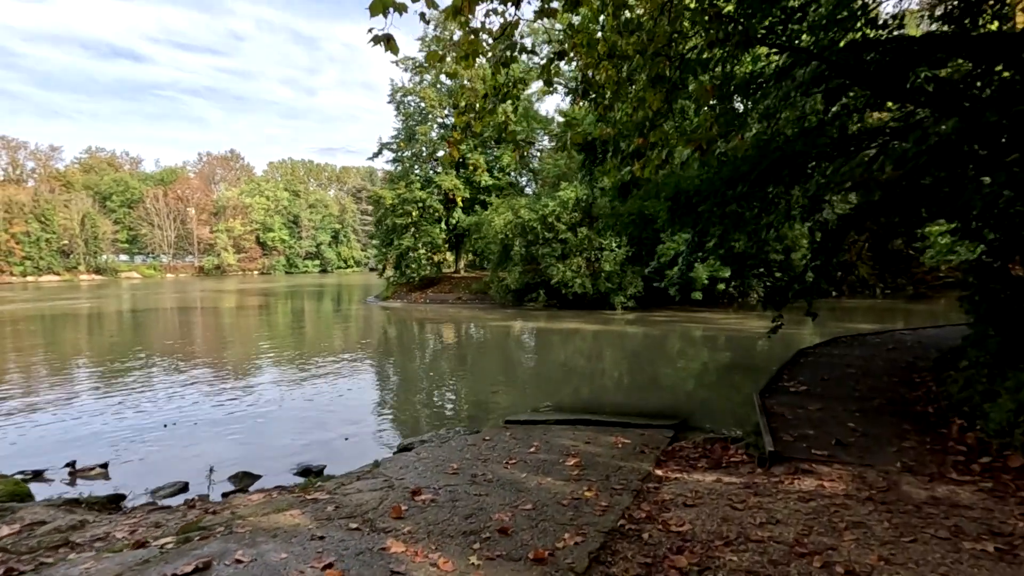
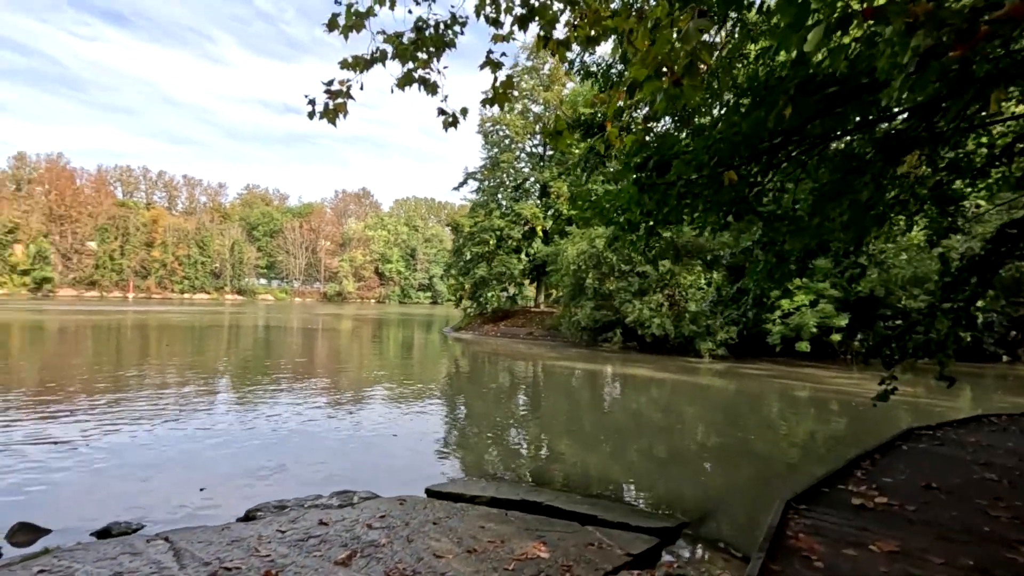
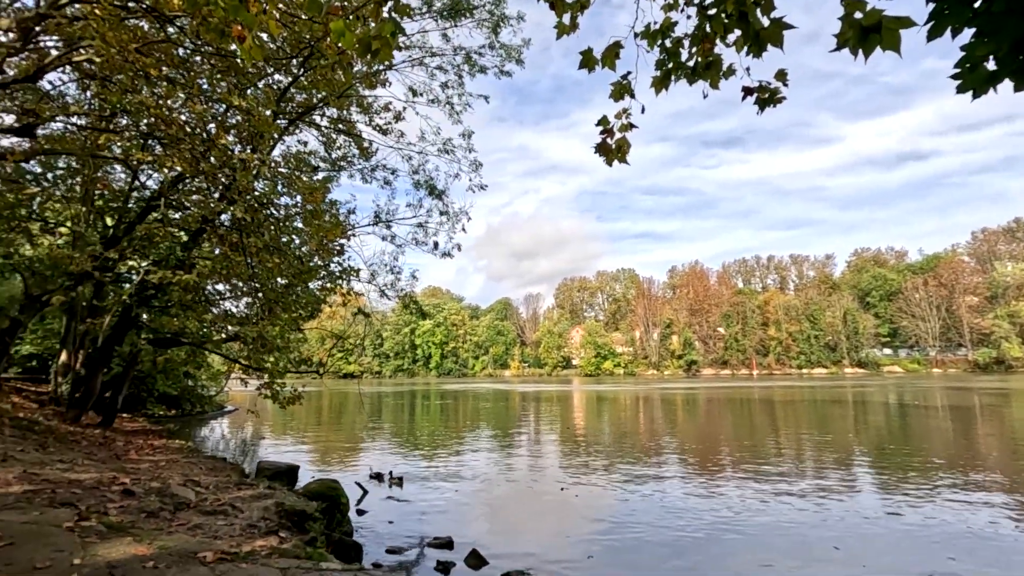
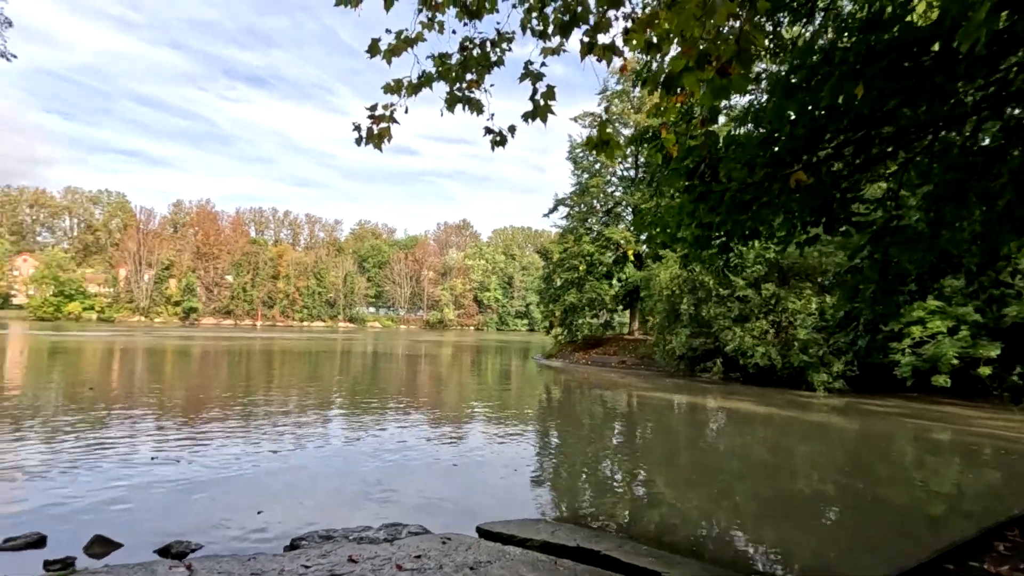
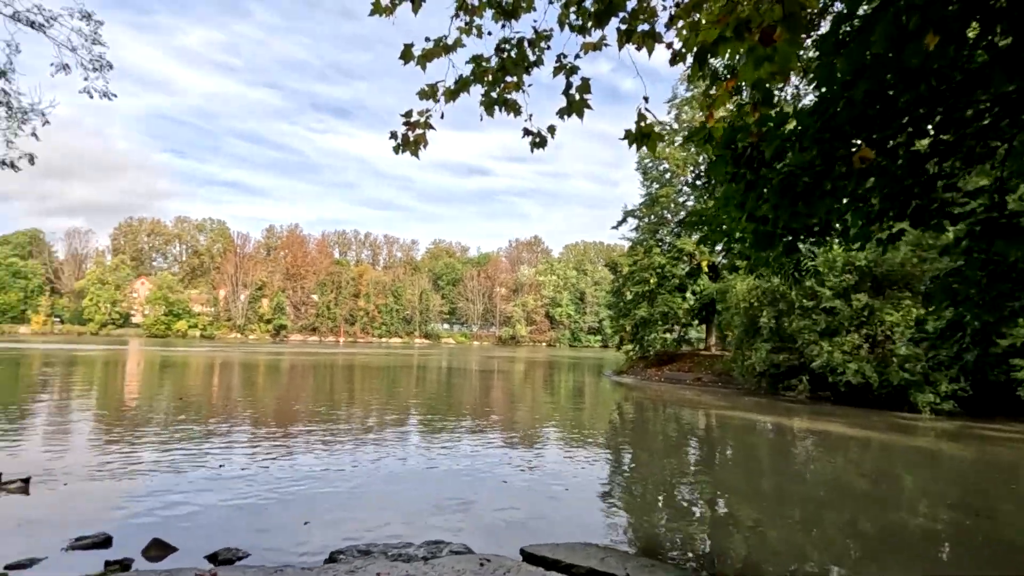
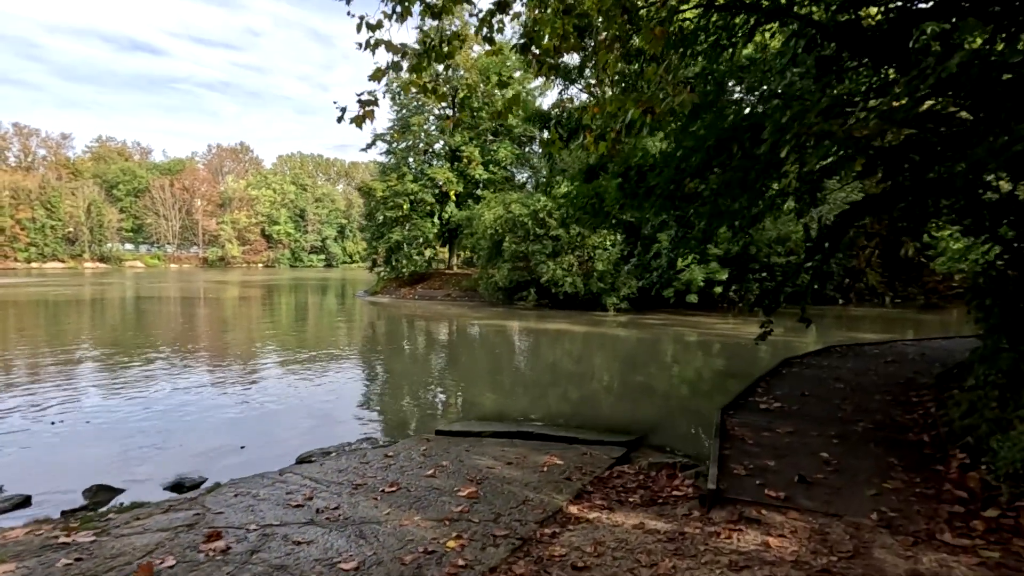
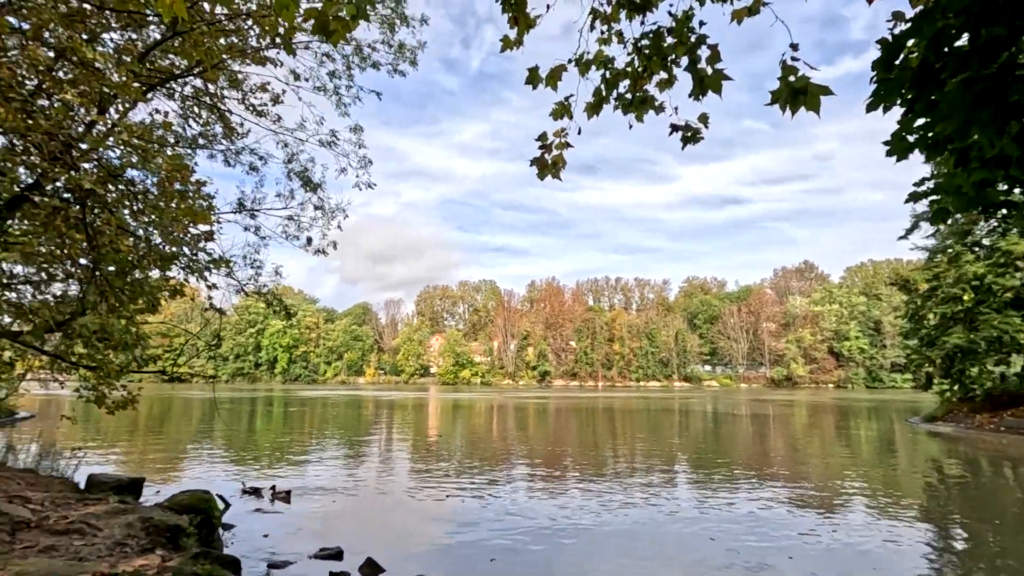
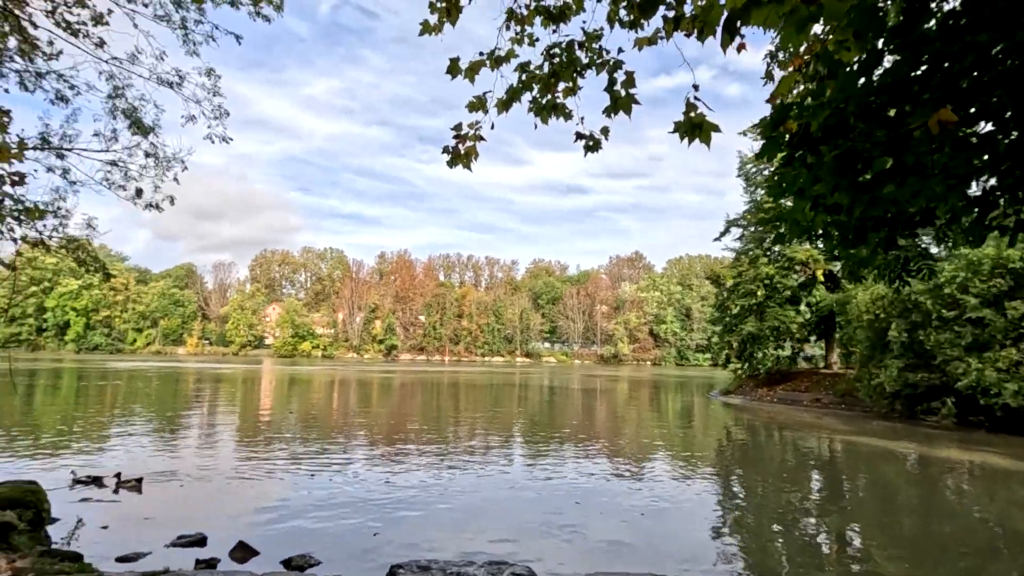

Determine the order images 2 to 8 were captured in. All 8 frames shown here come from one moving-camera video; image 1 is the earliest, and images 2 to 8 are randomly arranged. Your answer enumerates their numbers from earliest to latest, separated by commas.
6, 2, 4, 5, 8, 7, 3
